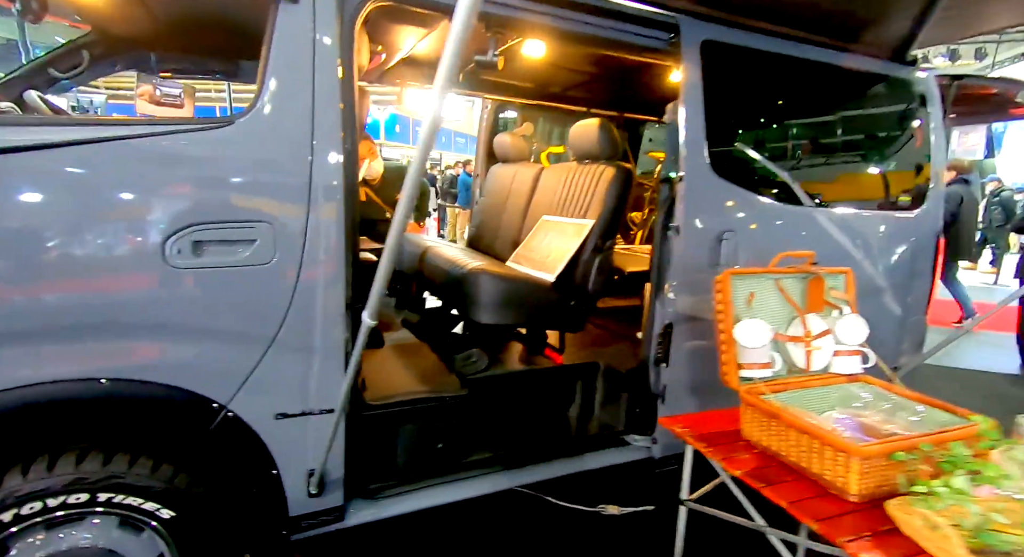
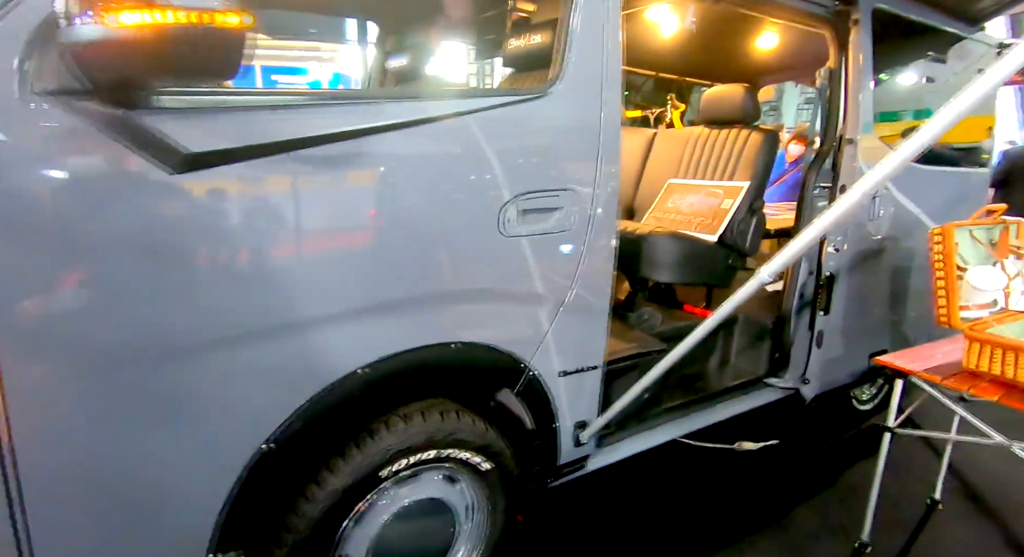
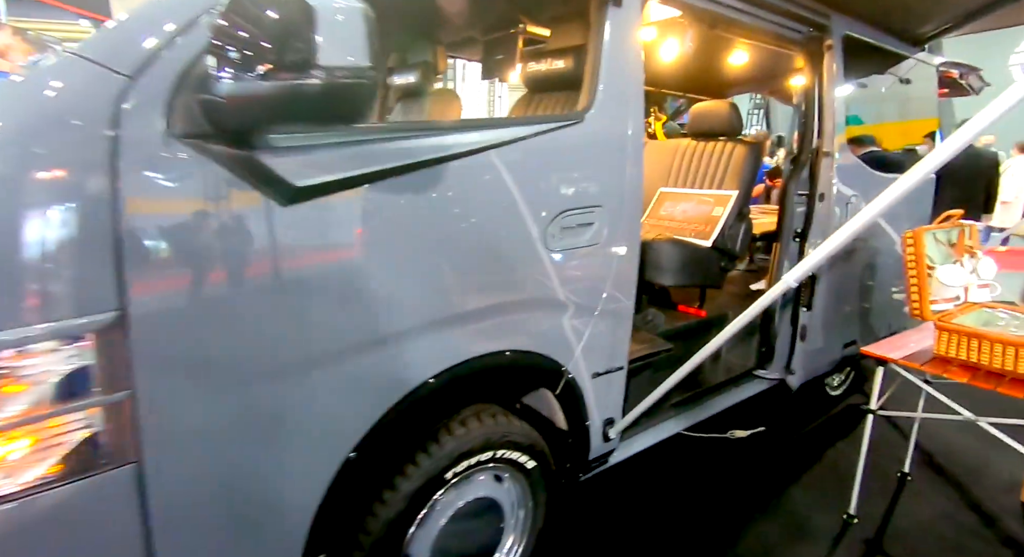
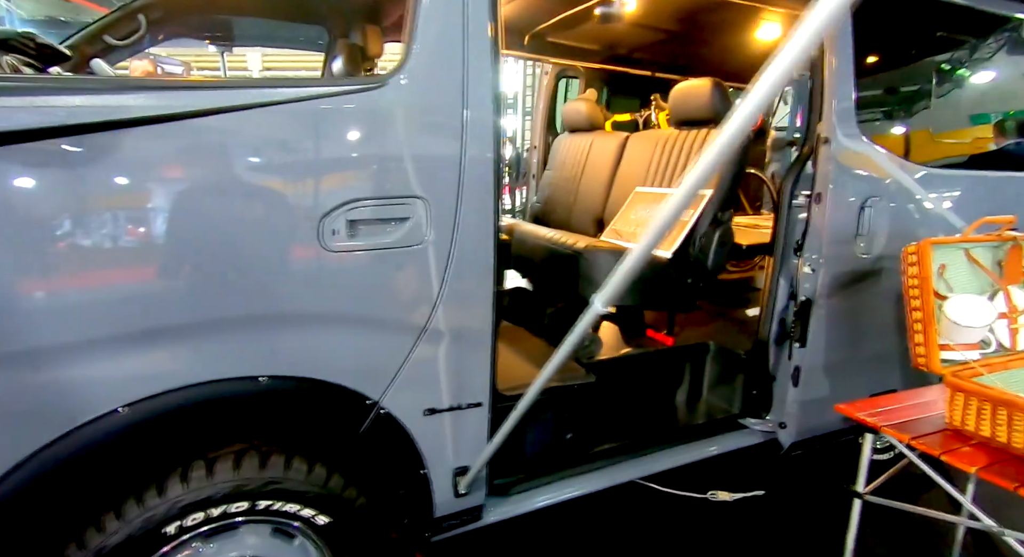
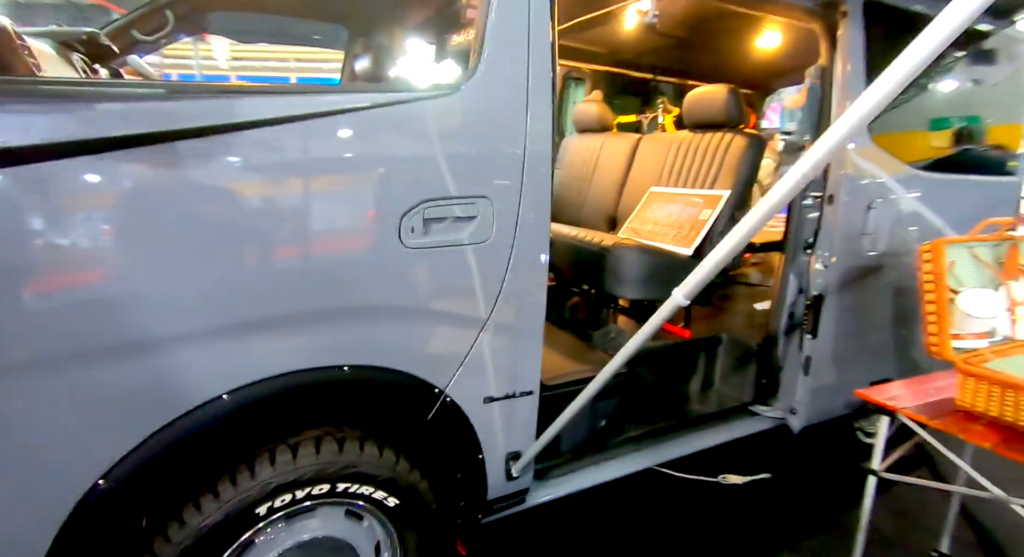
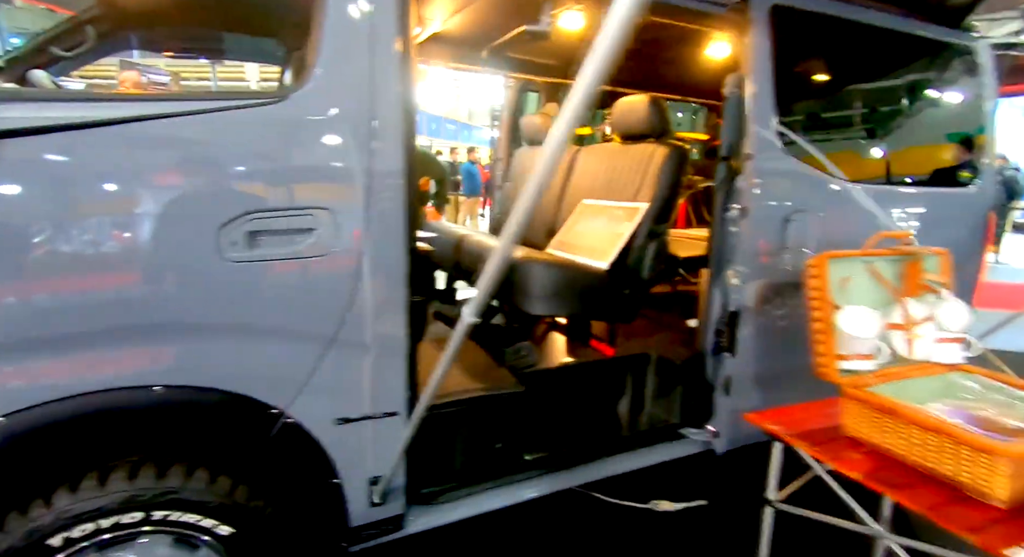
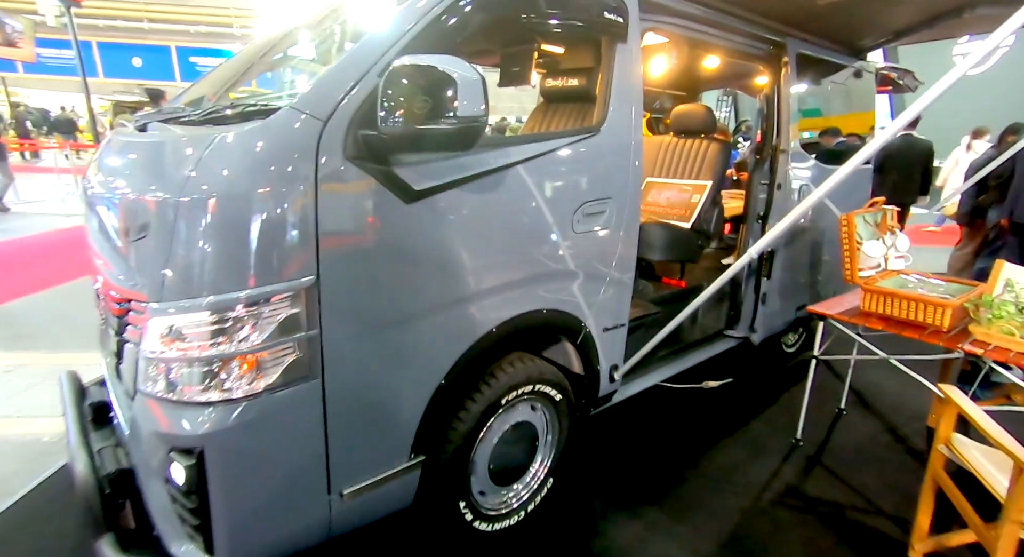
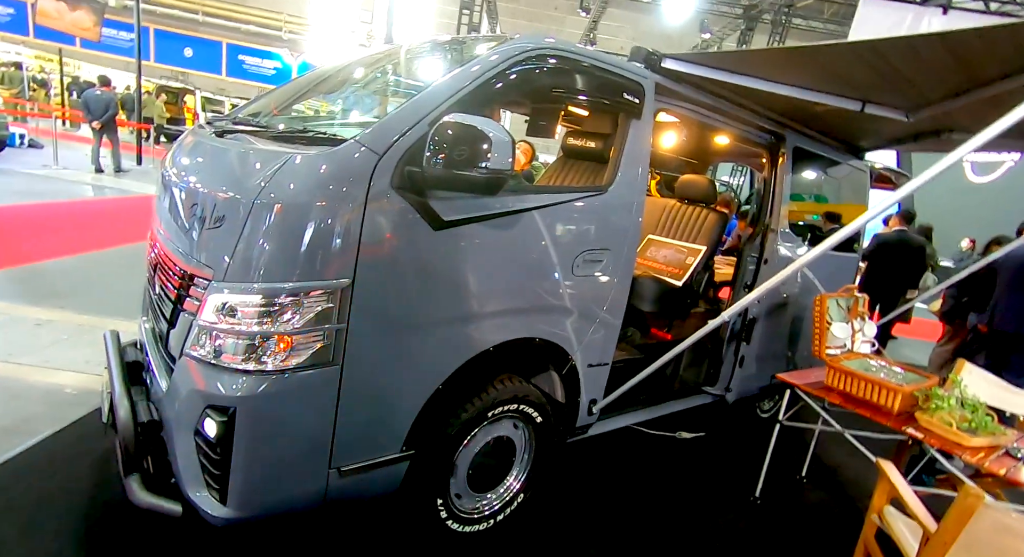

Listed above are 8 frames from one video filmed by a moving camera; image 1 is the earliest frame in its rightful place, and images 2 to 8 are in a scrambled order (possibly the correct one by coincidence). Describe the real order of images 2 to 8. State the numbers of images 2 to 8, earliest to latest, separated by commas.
6, 4, 5, 2, 3, 7, 8
